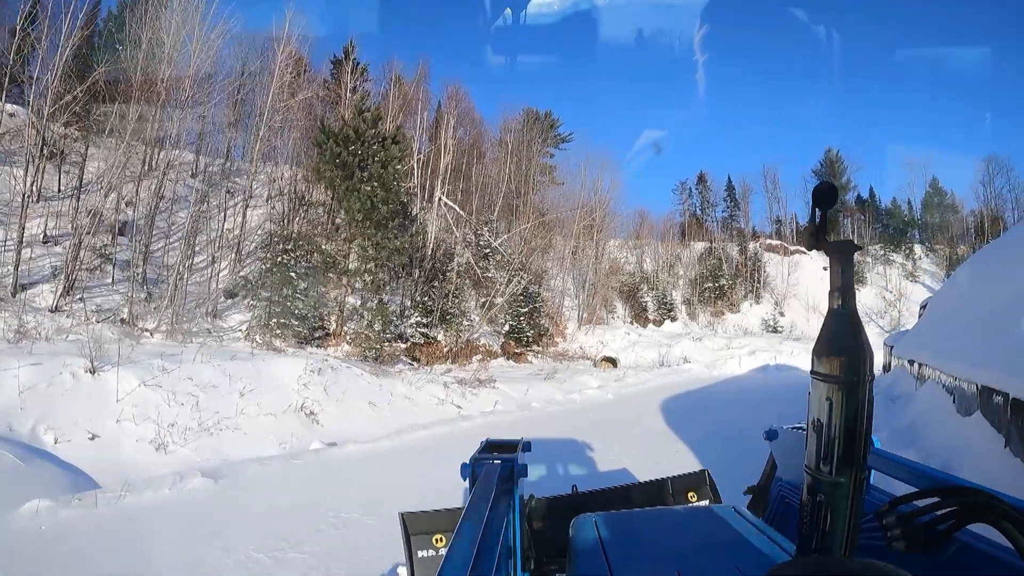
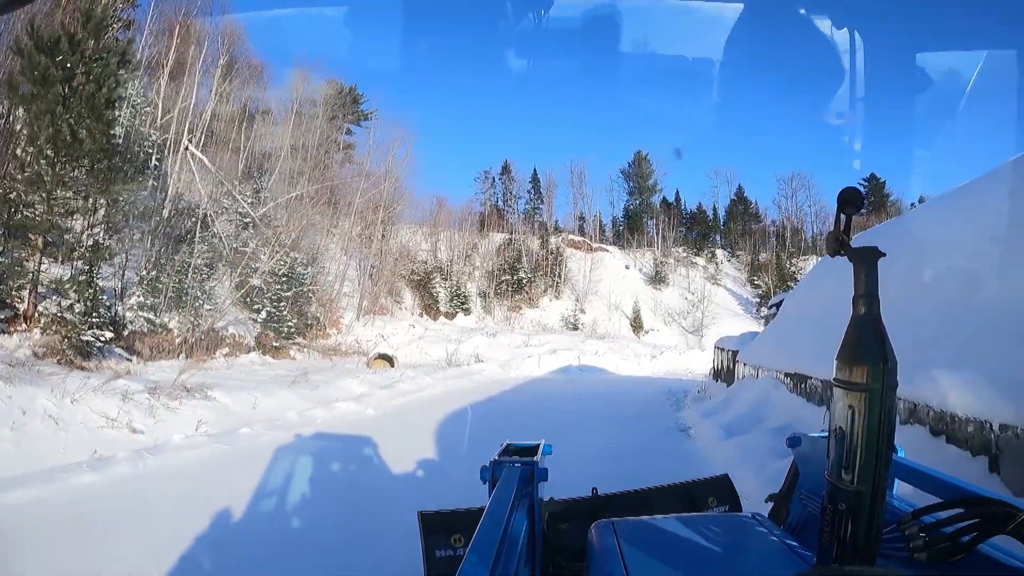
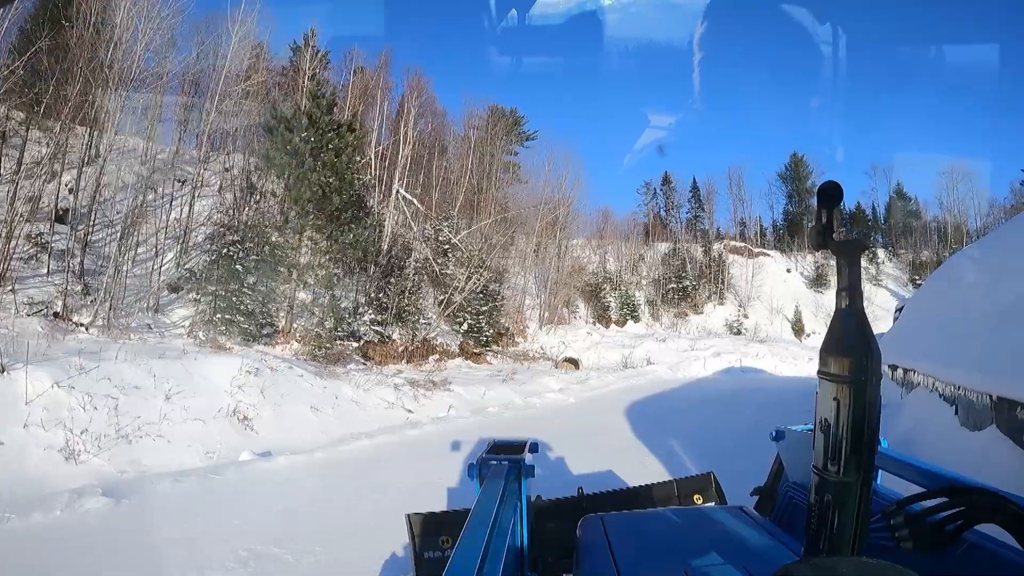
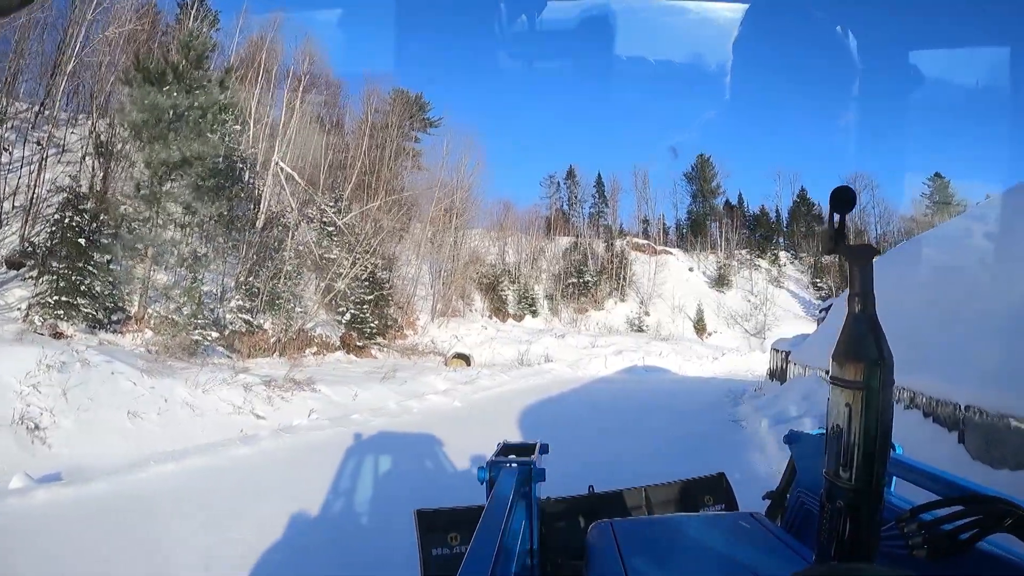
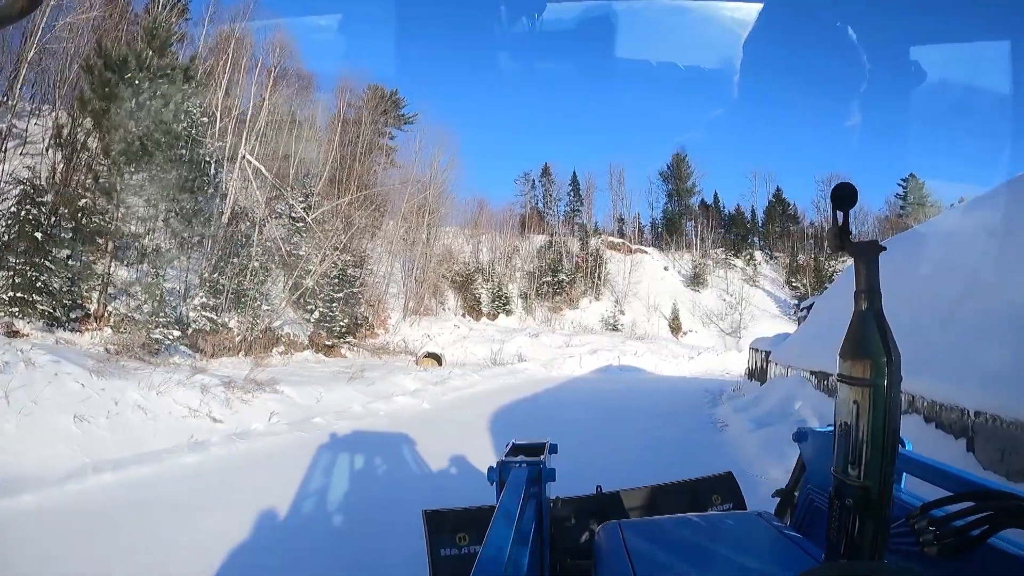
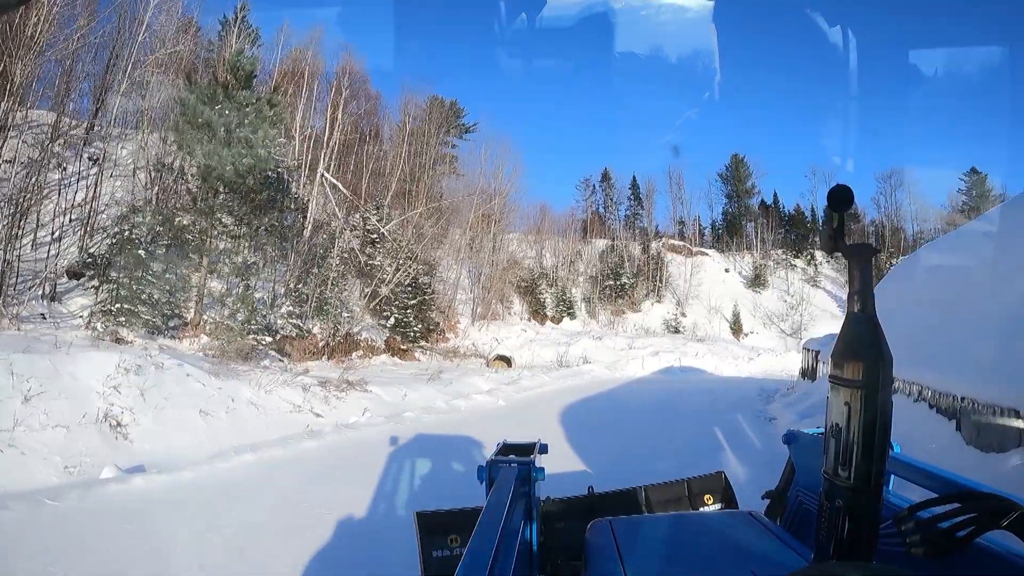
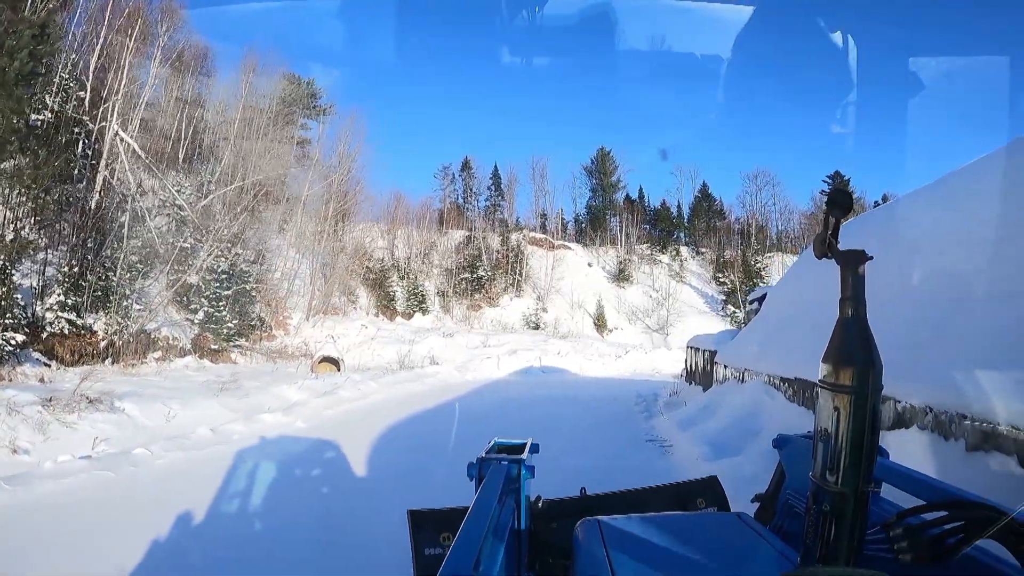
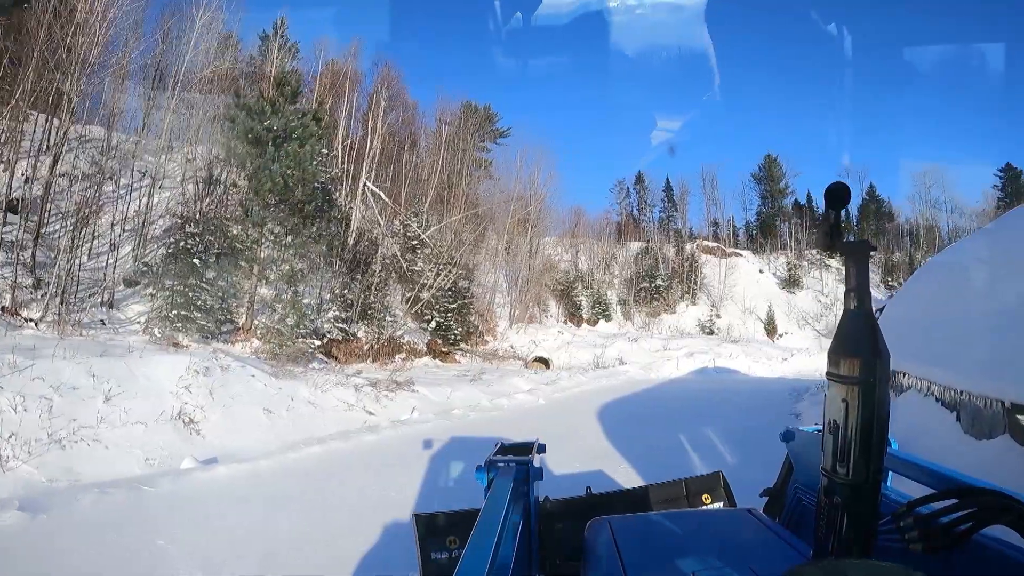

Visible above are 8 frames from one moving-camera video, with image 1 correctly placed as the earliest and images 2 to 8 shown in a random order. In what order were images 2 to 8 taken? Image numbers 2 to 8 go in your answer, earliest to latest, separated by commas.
3, 8, 6, 4, 5, 2, 7
